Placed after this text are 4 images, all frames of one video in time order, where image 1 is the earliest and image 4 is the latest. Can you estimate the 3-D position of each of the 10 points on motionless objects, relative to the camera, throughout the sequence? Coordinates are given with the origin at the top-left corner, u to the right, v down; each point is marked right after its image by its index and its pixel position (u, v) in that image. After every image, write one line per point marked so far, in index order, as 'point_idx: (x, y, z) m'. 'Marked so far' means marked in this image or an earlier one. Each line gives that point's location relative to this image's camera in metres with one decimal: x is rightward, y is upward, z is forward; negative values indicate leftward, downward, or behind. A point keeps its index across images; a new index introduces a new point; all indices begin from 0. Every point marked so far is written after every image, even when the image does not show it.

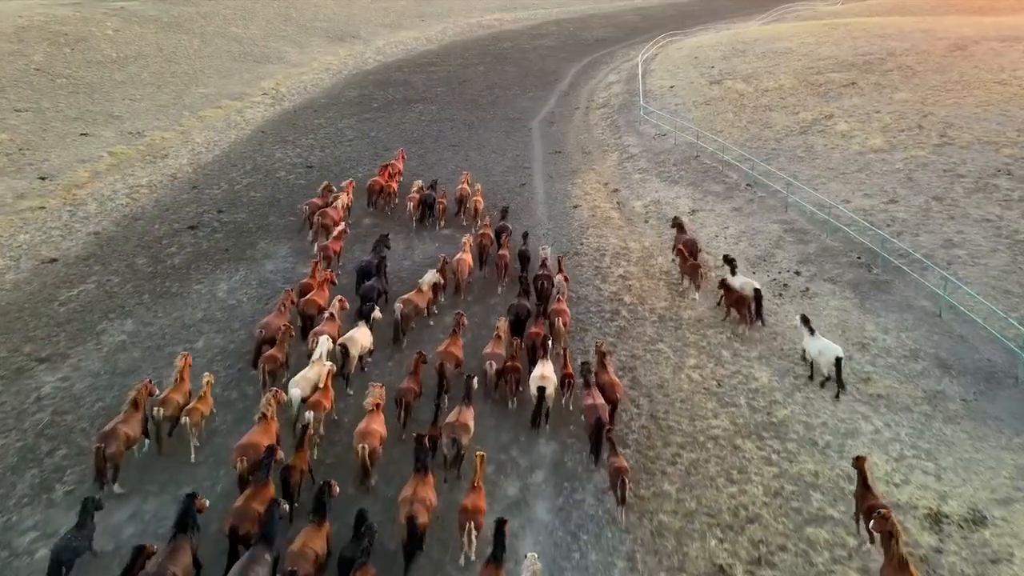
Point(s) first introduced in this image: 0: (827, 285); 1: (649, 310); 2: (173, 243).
0: (+7.2, +0.1, +15.4) m
1: (+3.1, -0.5, +15.5) m
2: (-9.6, +1.3, +19.1) m
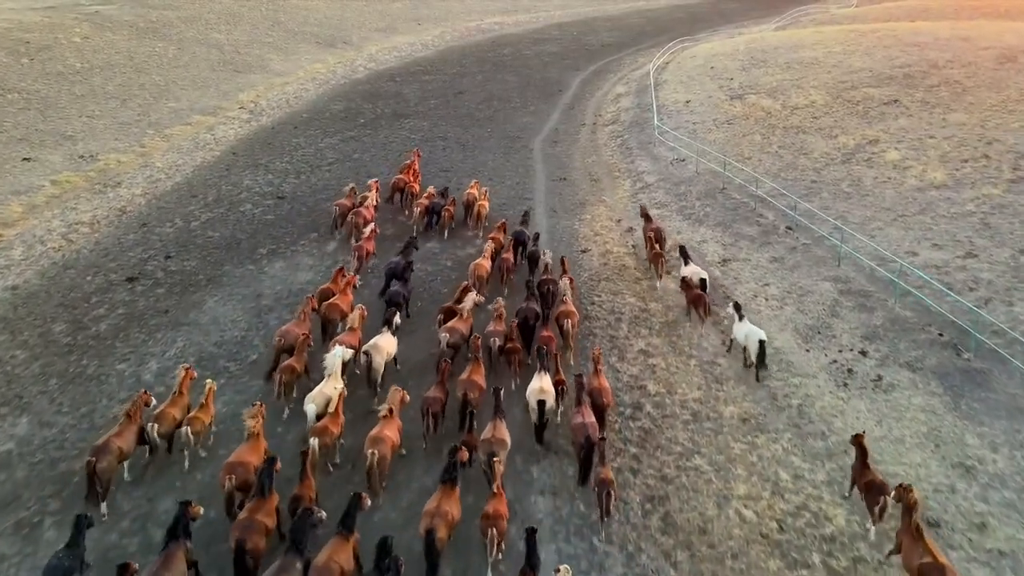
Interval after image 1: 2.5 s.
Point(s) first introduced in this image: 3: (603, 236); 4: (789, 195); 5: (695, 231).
0: (+7.1, -1.5, +12.2) m
1: (+3.0, -2.1, +12.3) m
2: (-9.7, -0.3, +16.0) m
3: (+2.6, +1.5, +19.5) m
4: (+7.9, +2.6, +19.3) m
5: (+5.1, +1.6, +18.7) m
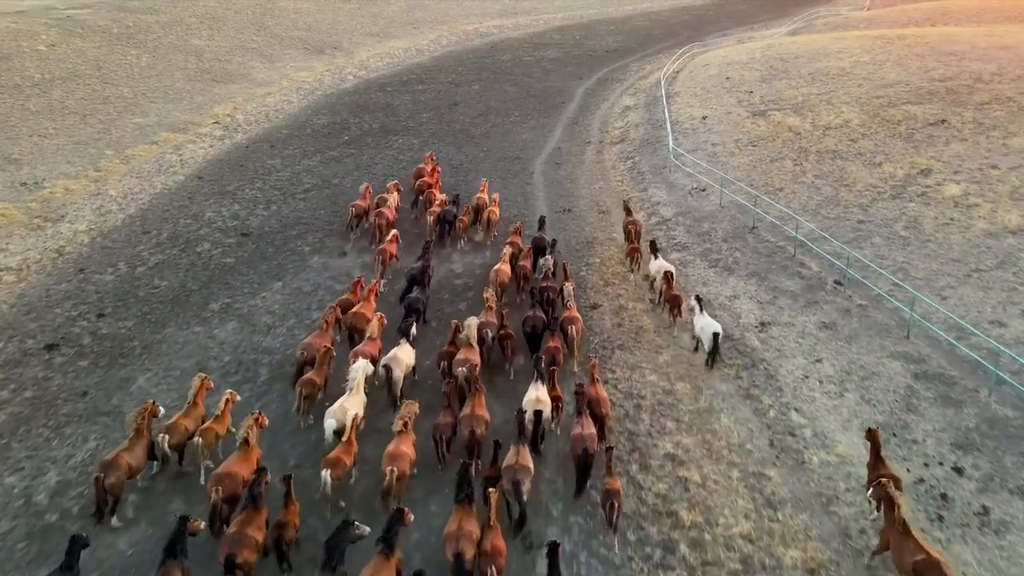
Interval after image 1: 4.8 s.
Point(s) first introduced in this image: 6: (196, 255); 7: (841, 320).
0: (+7.0, -3.0, +9.3) m
1: (+3.0, -3.6, +9.4) m
2: (-9.8, -1.8, +13.1) m
3: (+2.5, +0.1, +16.6) m
4: (+7.8, +1.2, +16.4) m
5: (+5.0, +0.1, +15.9) m
6: (-8.7, +0.9, +18.5) m
7: (+6.7, -0.7, +13.7) m
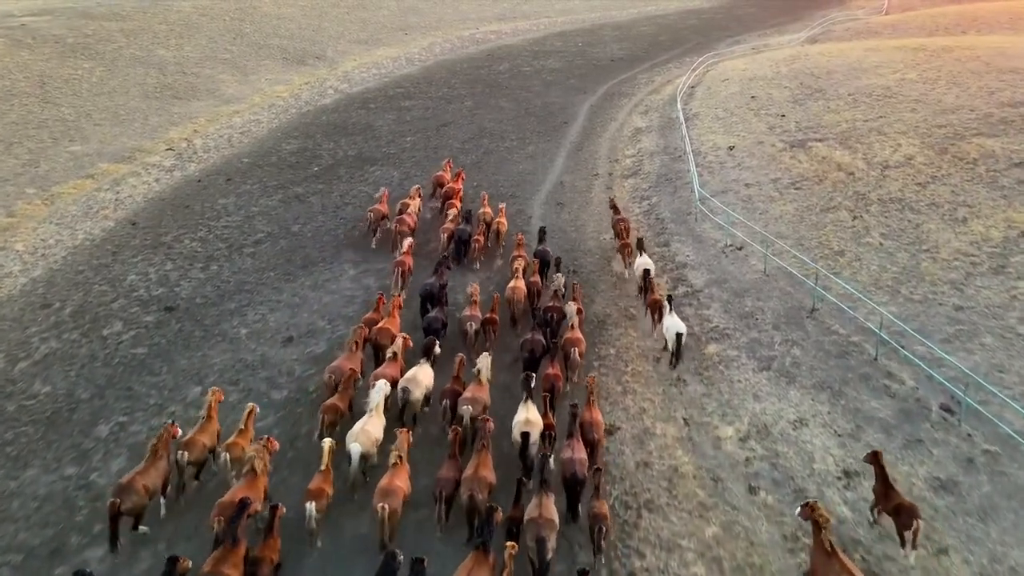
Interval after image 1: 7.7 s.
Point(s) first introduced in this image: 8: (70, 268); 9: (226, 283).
0: (+6.8, -5.1, +5.3) m
1: (+2.7, -5.6, +5.4) m
2: (-10.0, -3.8, +9.1) m
3: (+2.3, -2.0, +12.6) m
4: (+7.6, -0.9, +12.4) m
5: (+4.8, -1.9, +11.9) m
6: (-8.9, -1.2, +14.5) m
7: (+6.5, -2.7, +9.7) m
8: (-11.7, +0.5, +17.8) m
9: (-7.2, 0.0, +17.0) m
